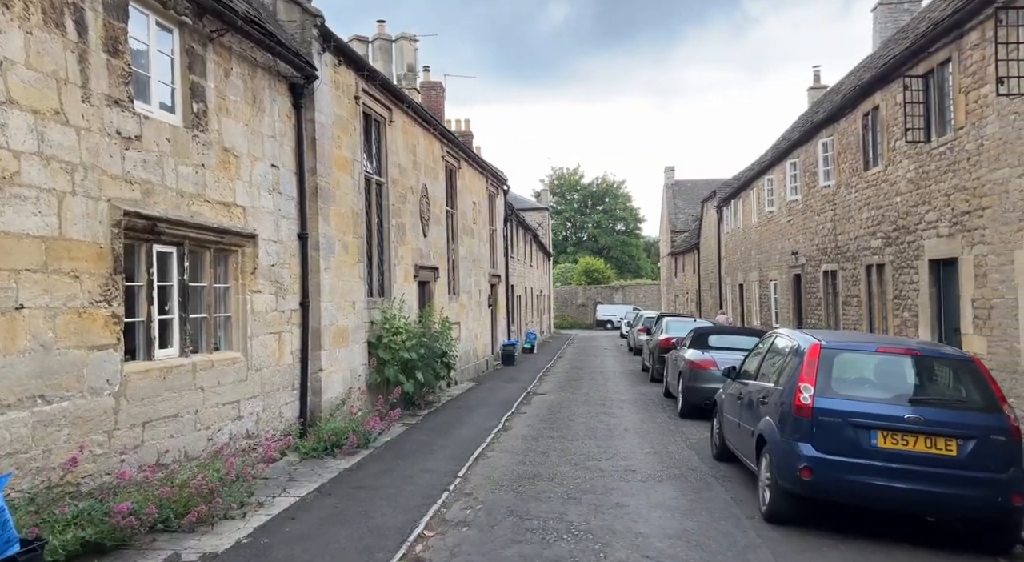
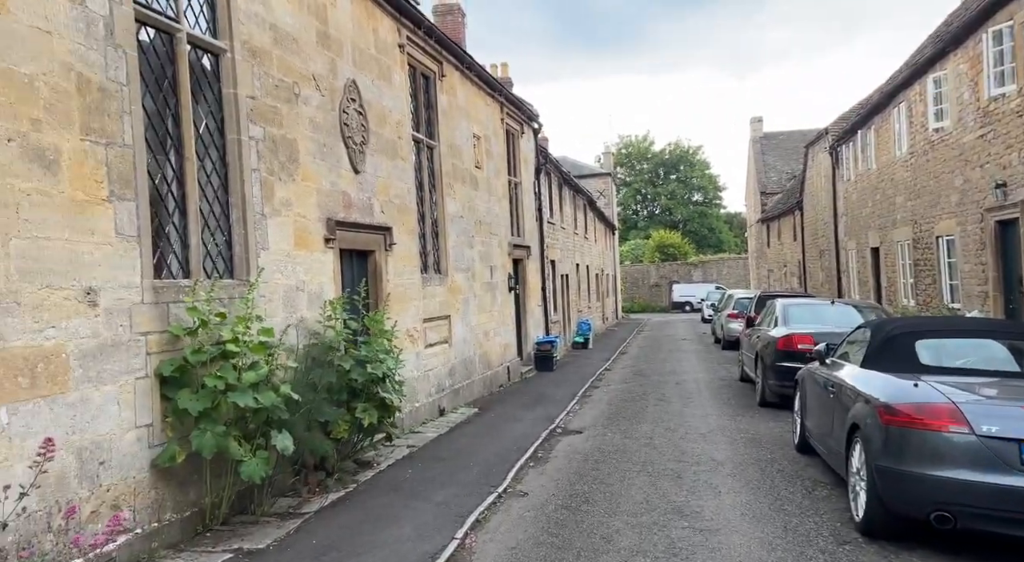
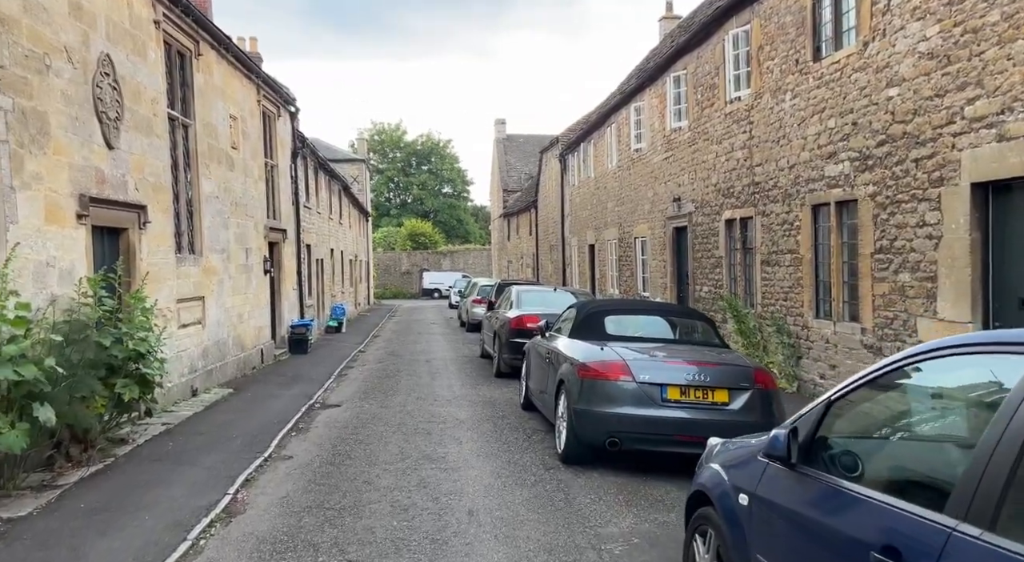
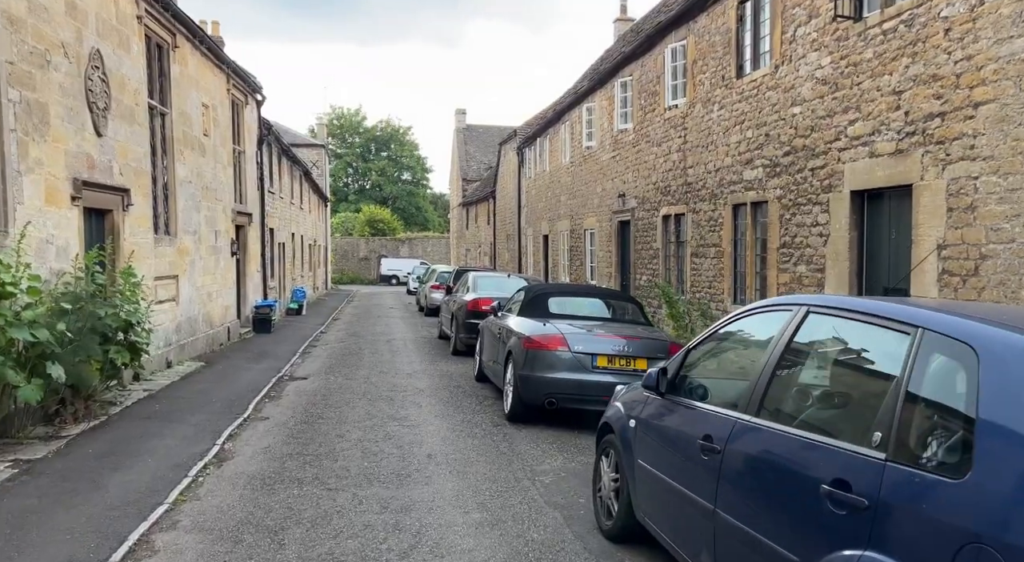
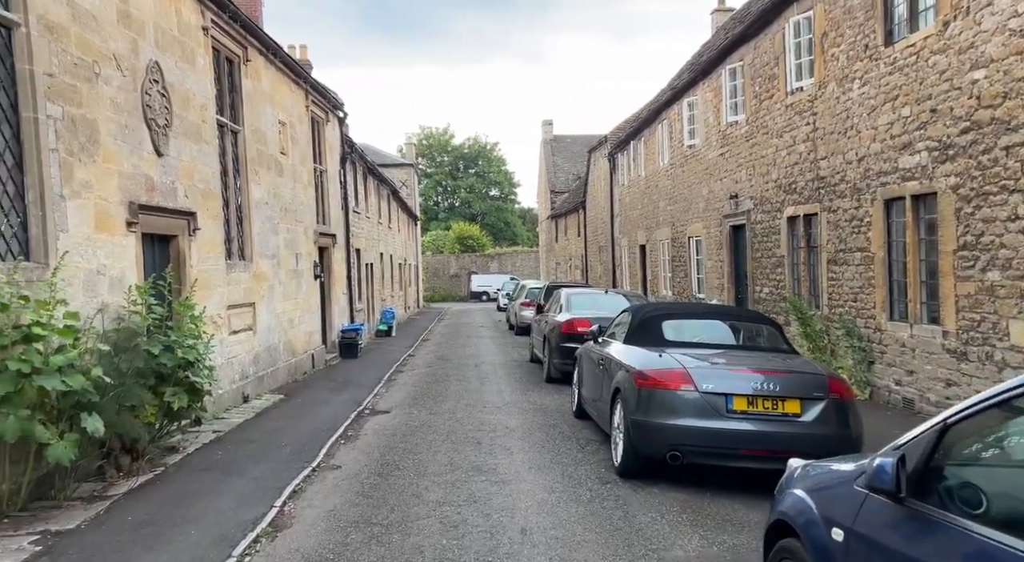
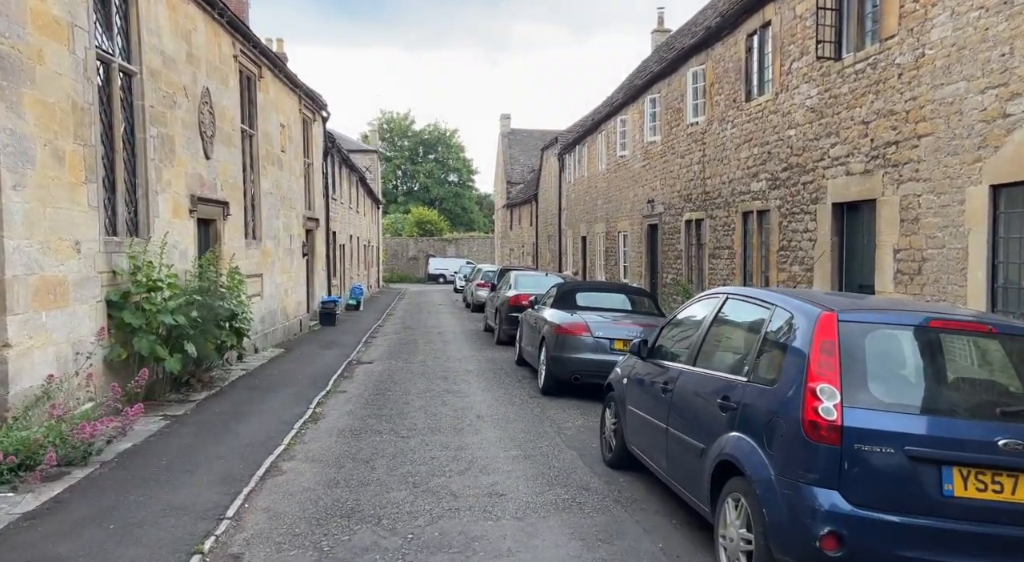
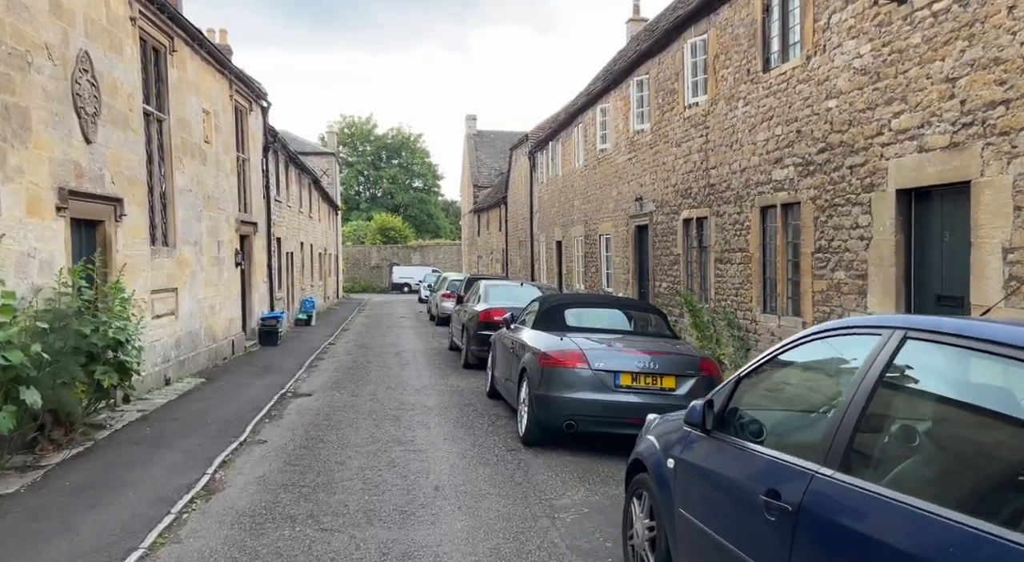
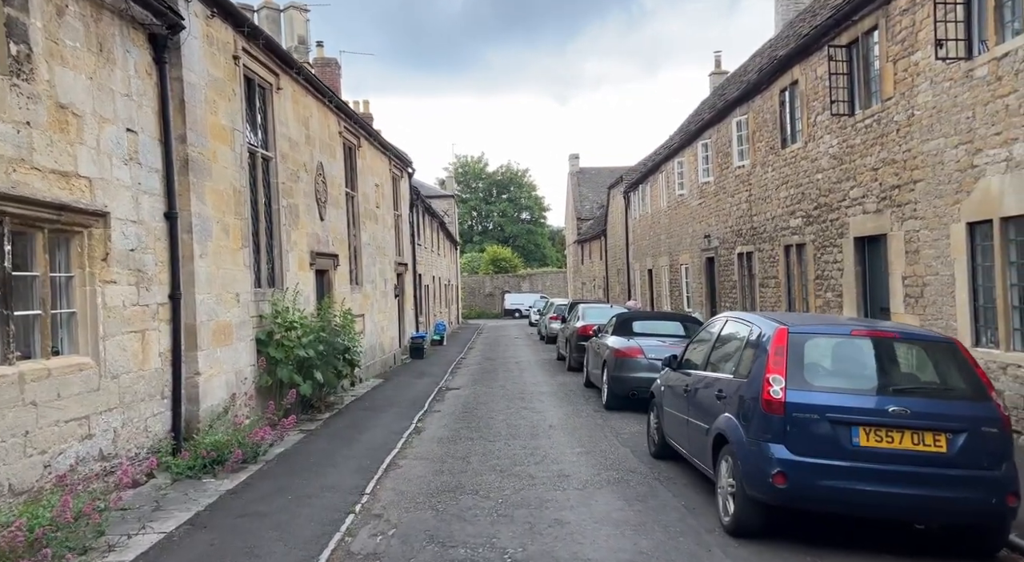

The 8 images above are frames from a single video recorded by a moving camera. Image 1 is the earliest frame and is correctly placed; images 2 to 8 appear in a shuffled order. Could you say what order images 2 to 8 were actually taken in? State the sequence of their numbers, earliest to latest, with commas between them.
8, 6, 4, 7, 3, 5, 2
